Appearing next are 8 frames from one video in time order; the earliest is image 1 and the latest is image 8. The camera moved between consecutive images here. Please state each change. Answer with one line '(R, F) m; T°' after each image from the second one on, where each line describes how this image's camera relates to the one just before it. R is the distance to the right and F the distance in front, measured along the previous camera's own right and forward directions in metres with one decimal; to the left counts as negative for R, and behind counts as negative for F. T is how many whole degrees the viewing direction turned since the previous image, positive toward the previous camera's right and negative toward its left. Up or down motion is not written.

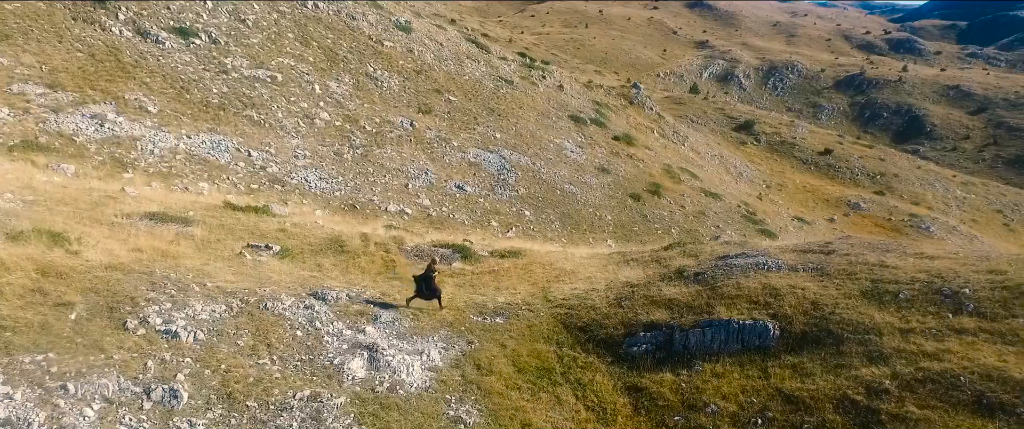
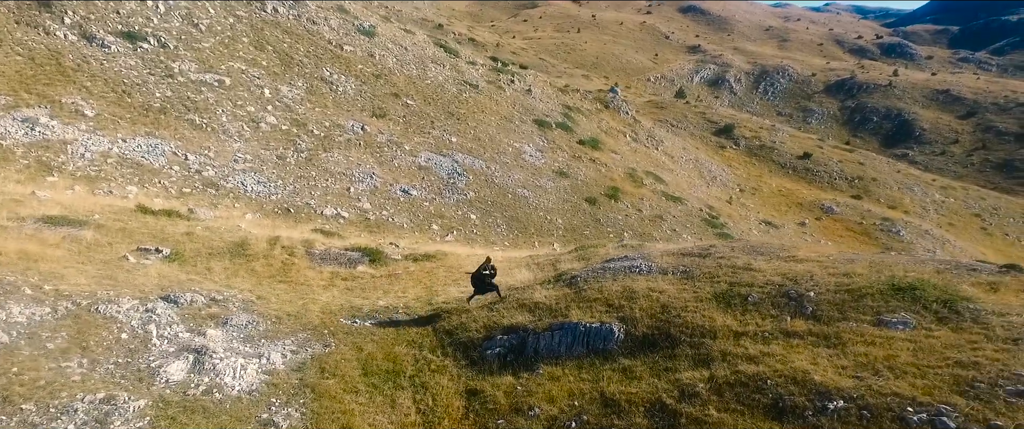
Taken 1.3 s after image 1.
(+2.3, 0.0) m; 0°
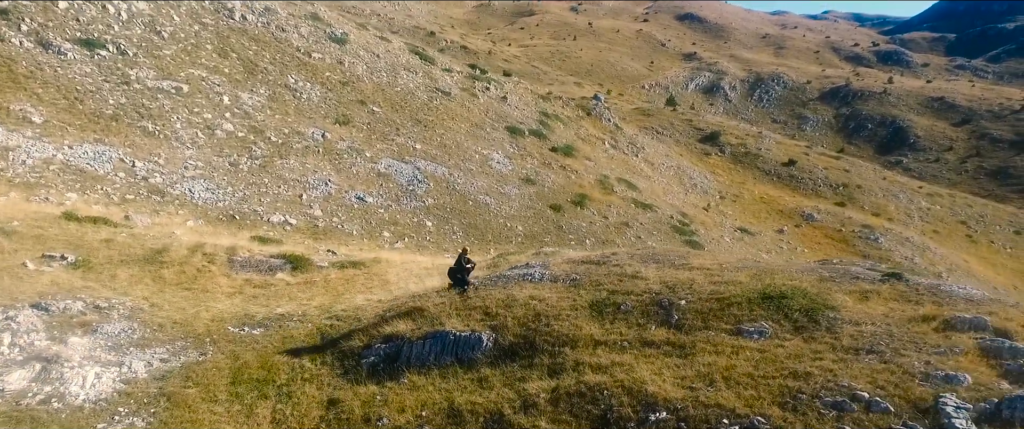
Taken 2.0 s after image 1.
(+1.9, +0.1) m; 0°
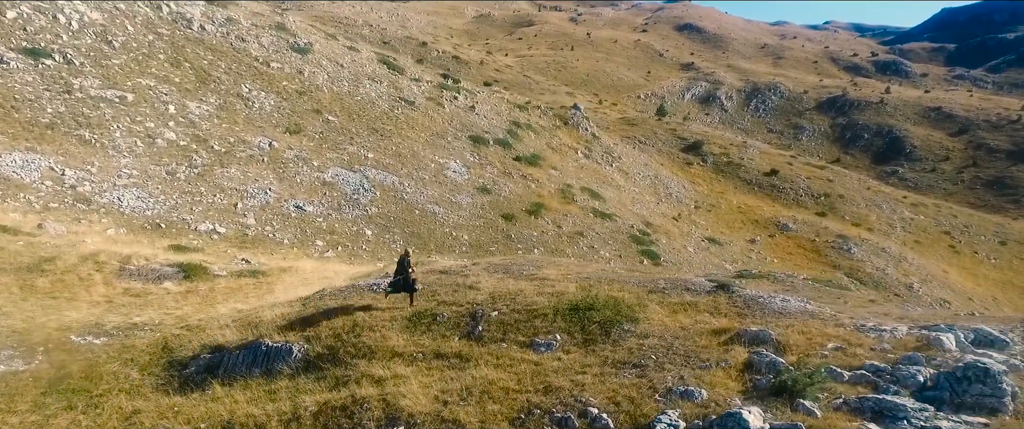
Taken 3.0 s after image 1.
(+2.8, +0.1) m; -1°
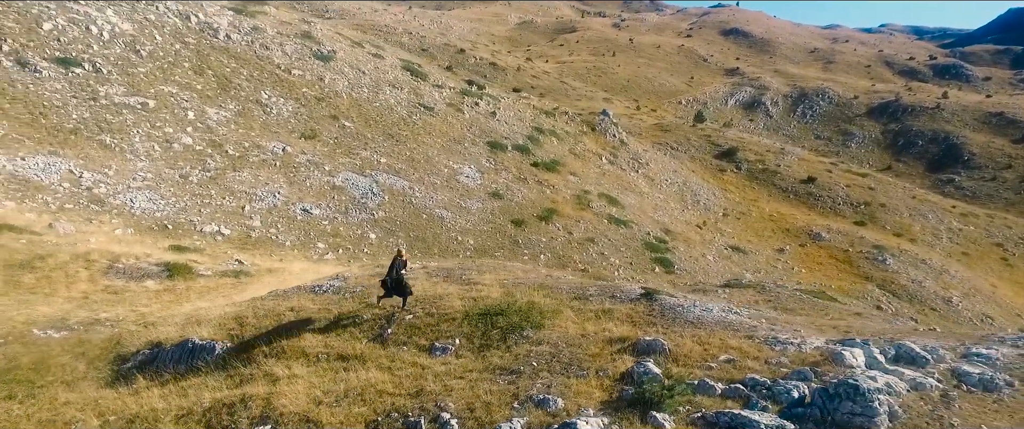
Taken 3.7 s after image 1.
(+1.8, +0.1) m; -4°
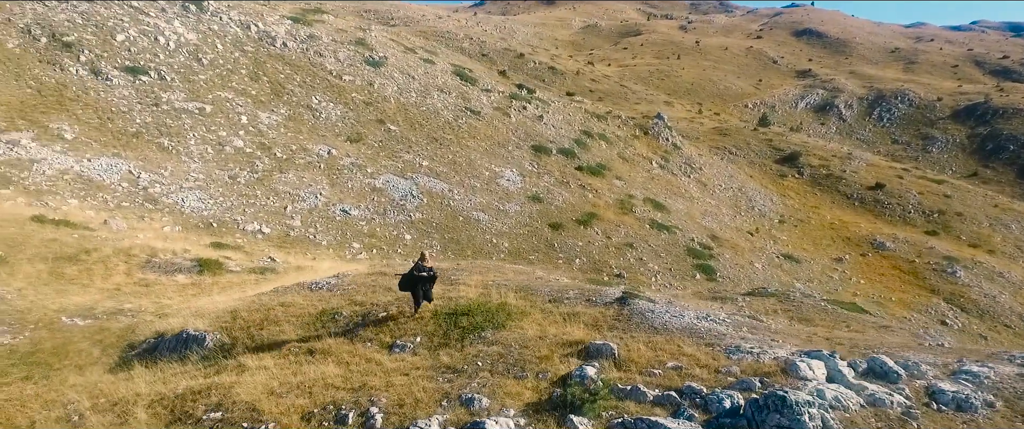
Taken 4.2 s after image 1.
(+1.3, 0.0) m; -6°
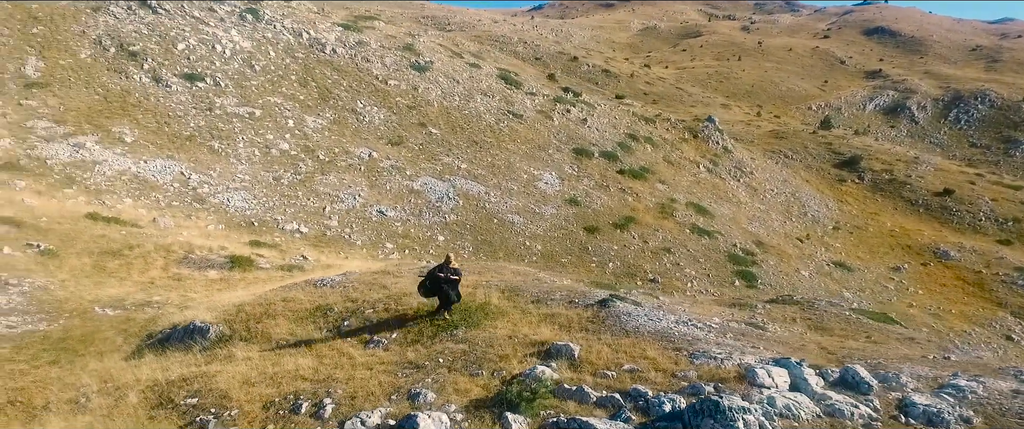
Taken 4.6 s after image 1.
(+1.1, -0.1) m; -5°
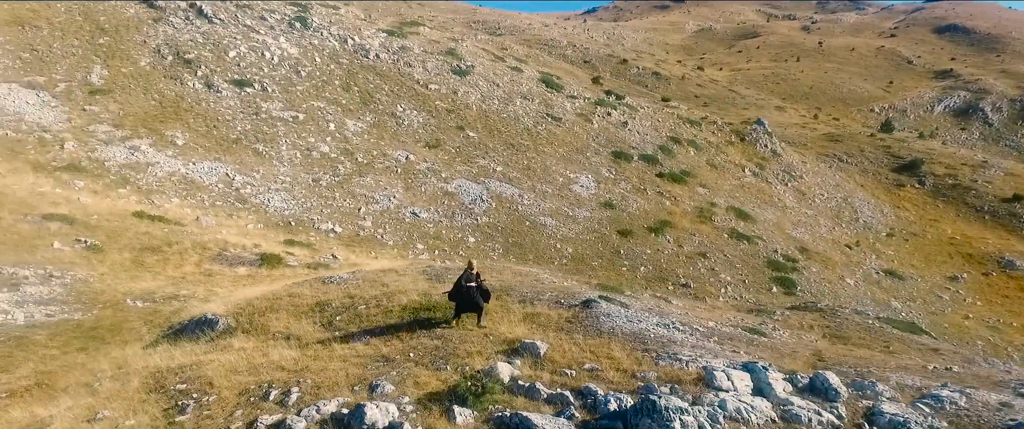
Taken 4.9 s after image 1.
(+1.0, -0.1) m; -5°
